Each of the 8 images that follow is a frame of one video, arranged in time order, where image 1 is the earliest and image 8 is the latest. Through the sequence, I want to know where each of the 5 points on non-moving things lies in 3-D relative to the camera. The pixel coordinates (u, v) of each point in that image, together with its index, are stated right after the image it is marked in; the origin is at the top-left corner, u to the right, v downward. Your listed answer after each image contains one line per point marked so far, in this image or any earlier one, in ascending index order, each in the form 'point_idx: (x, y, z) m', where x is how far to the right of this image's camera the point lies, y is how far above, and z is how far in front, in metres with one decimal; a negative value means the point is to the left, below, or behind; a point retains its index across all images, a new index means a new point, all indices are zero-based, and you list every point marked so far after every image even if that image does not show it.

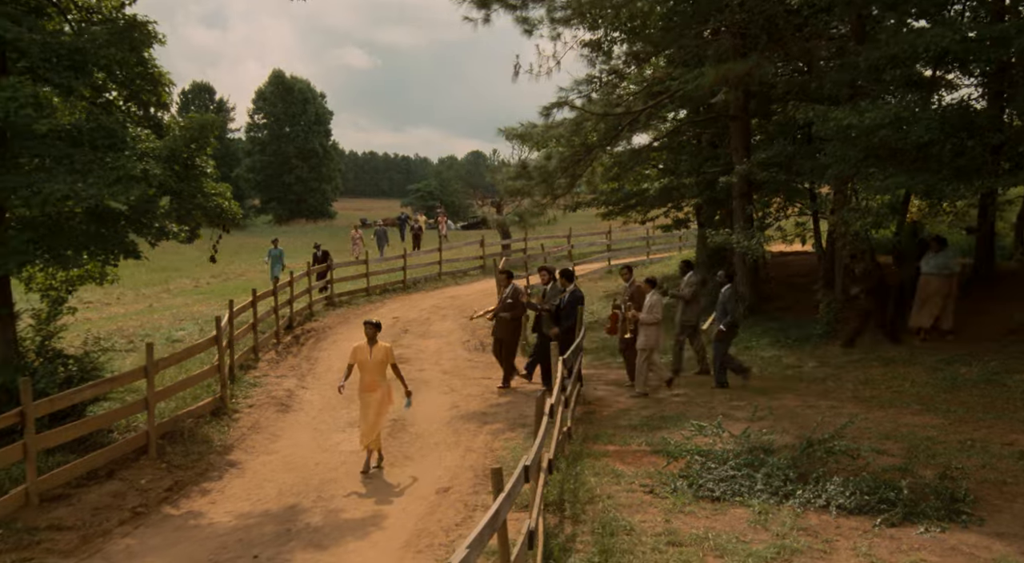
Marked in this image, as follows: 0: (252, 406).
0: (-3.7, -1.8, +12.6) m
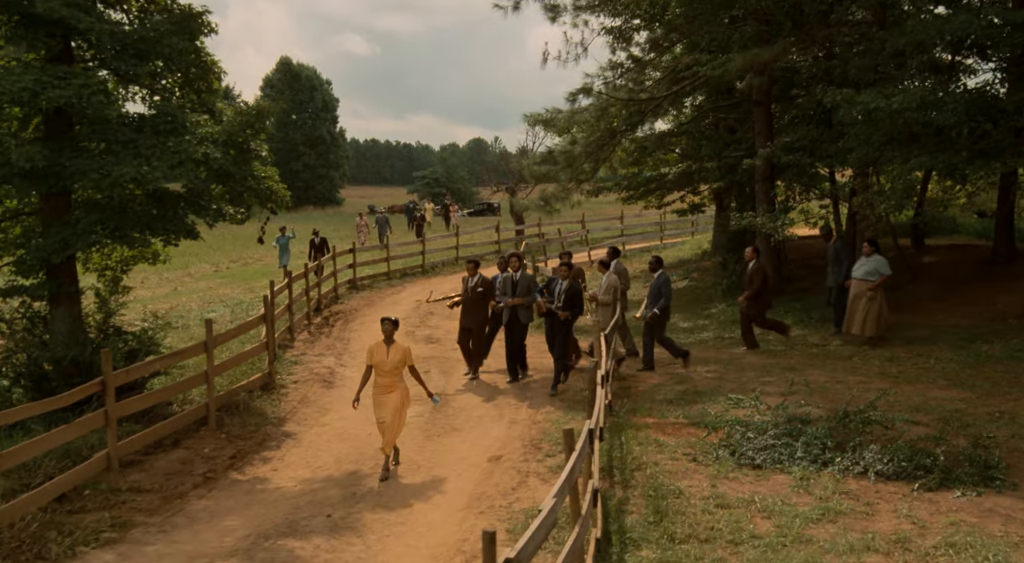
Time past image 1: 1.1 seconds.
0: (-3.1, -1.5, +13.1) m
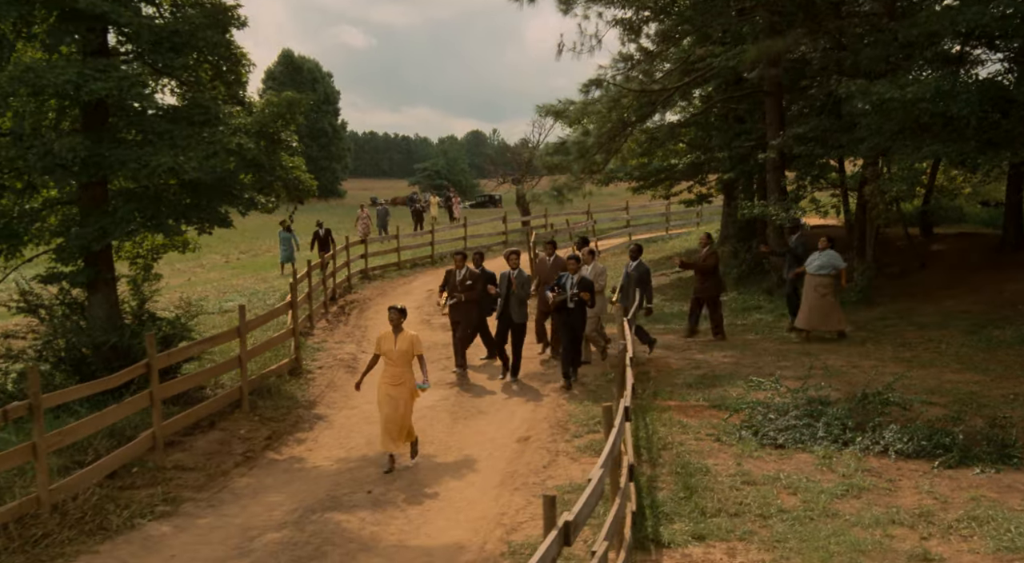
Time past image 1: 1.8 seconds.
0: (-2.8, -1.3, +13.3) m
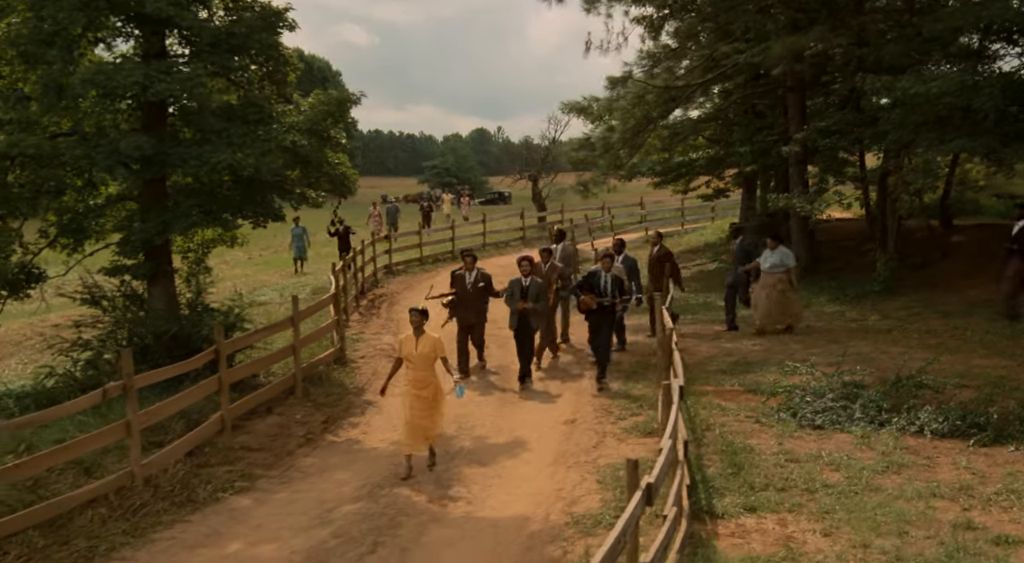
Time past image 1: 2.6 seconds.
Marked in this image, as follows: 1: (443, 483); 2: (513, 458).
0: (-2.3, -1.1, +13.7) m
1: (-0.6, -1.9, +8.3) m
2: (0.0, -1.8, +9.1) m
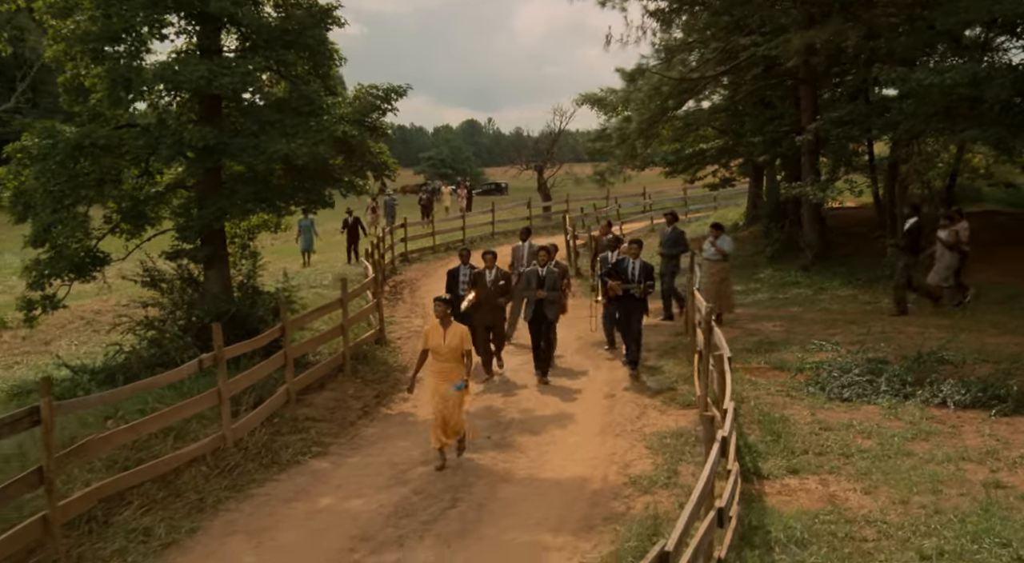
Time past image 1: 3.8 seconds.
0: (-1.8, -0.9, +14.2) m
1: (-0.1, -1.7, +8.8) m
2: (+0.5, -1.6, +9.7) m
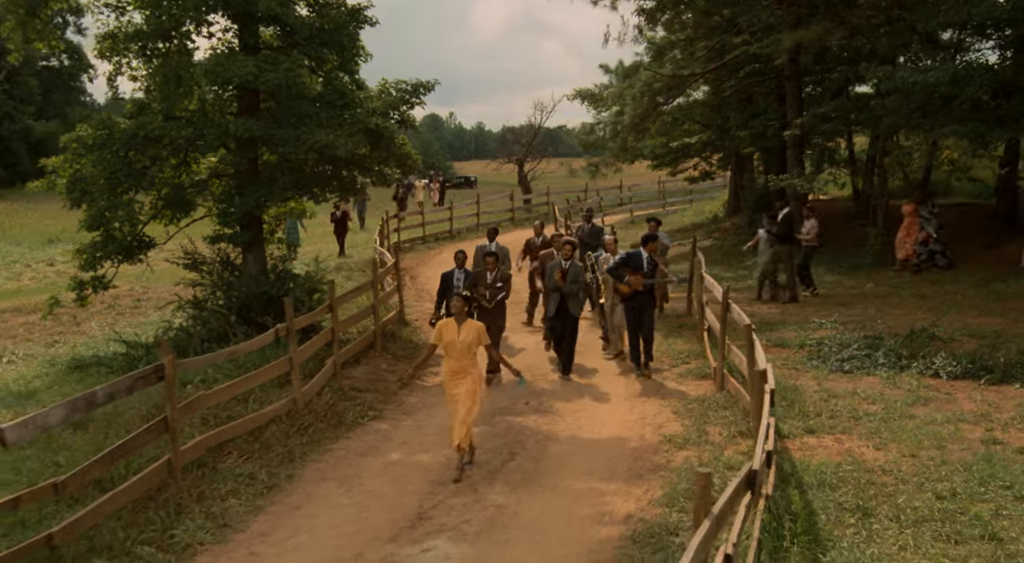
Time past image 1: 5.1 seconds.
0: (-1.6, -0.6, +14.9) m
1: (+0.3, -1.4, +9.5) m
2: (+0.9, -1.3, +10.4) m
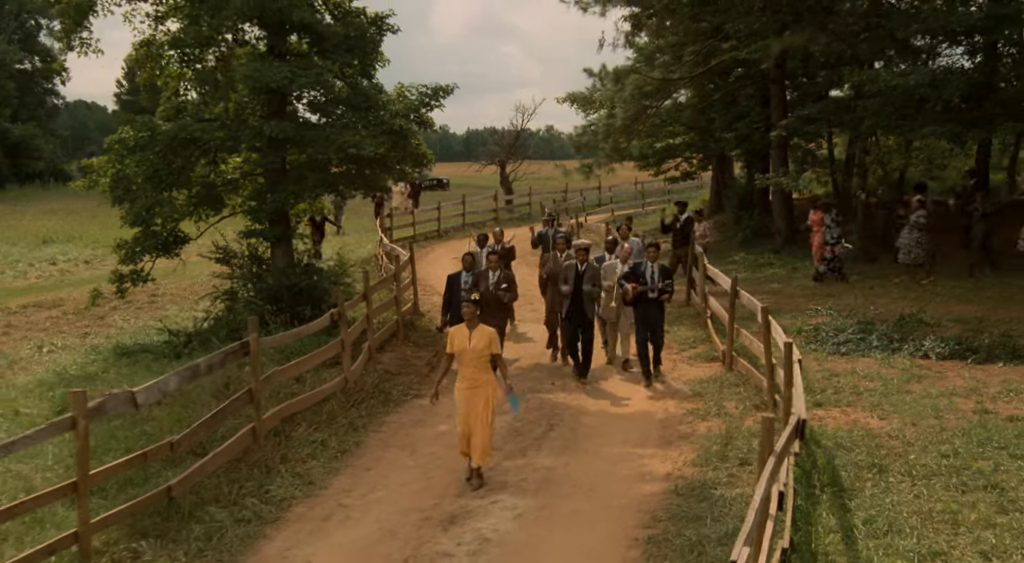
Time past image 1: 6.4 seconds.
0: (-1.4, -0.5, +15.5) m
1: (+0.6, -1.3, +10.2) m
2: (+1.2, -1.2, +11.1) m
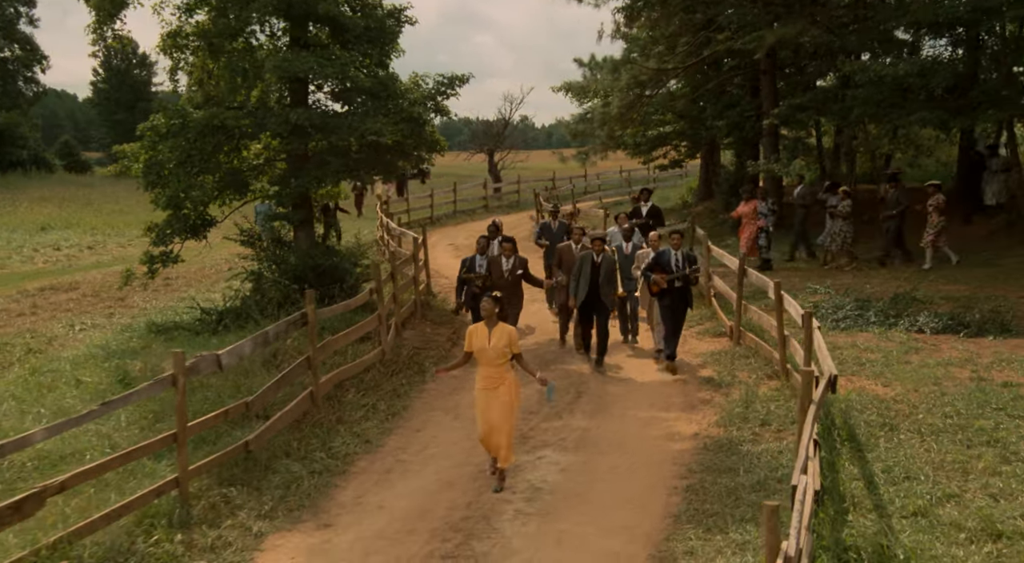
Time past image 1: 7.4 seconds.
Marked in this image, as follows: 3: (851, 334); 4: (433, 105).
0: (-1.3, -0.2, +15.9) m
1: (+0.9, -1.0, +10.7) m
2: (+1.4, -0.9, +11.6) m
3: (+4.7, -0.7, +12.5) m
4: (-1.3, +2.8, +13.7) m
